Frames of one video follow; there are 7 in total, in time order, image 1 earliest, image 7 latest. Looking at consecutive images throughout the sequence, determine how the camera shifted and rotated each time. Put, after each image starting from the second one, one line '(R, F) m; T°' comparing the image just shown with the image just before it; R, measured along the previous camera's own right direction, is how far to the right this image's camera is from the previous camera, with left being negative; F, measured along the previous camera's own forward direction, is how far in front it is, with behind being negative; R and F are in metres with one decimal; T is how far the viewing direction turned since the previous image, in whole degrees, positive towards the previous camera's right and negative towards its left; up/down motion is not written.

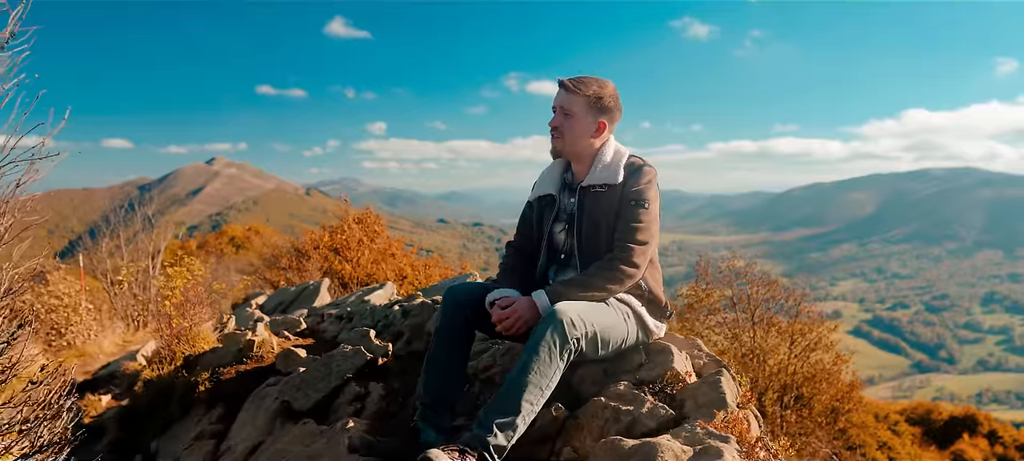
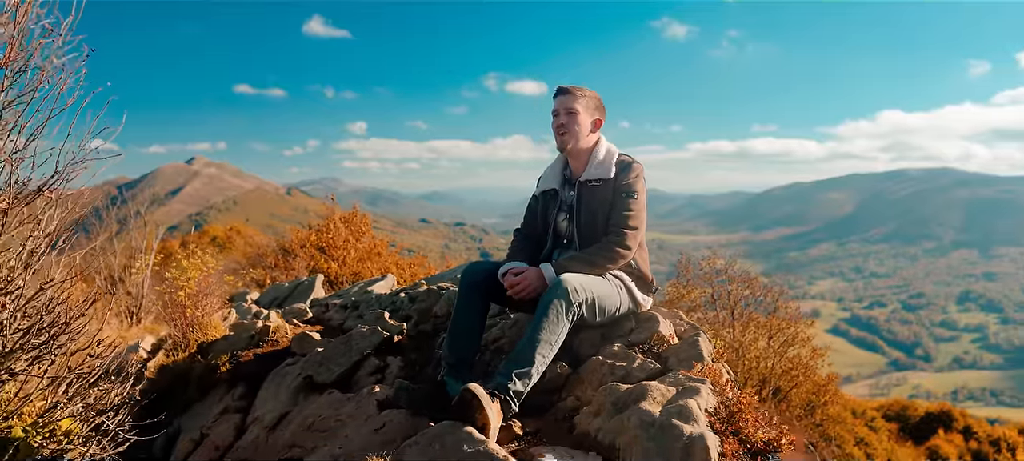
(-0.2, -0.6) m; +2°
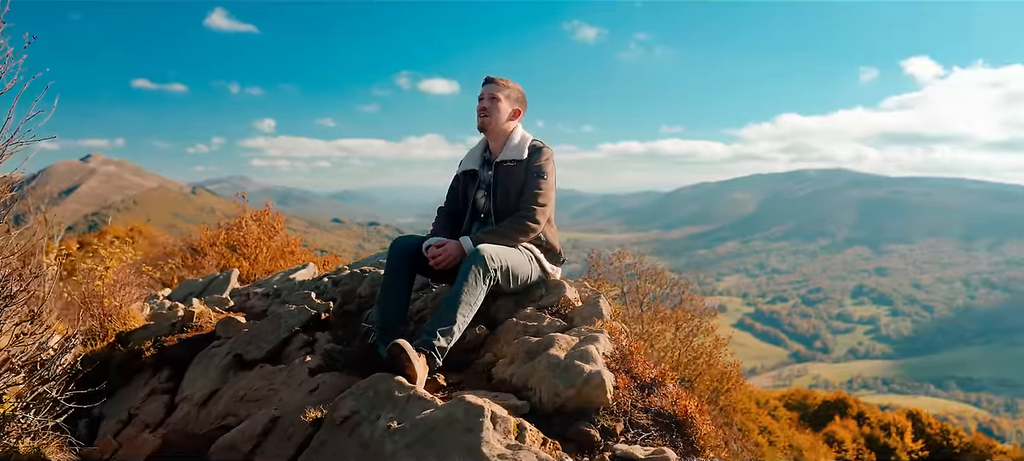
(0.0, -0.4) m; +7°
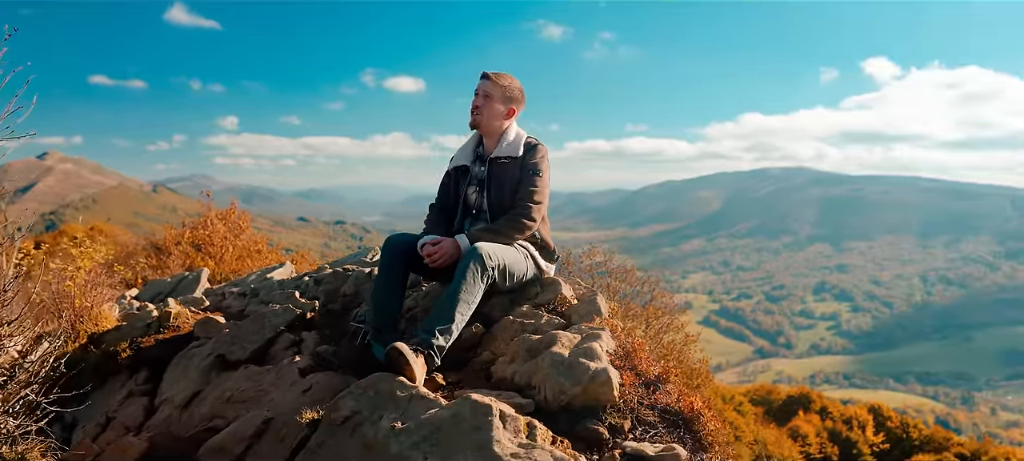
(-0.2, 0.0) m; +3°
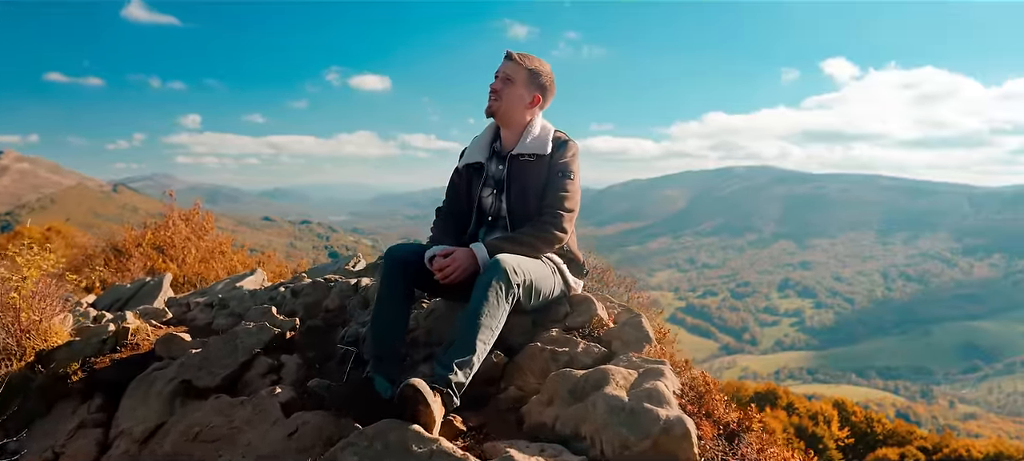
(-0.3, +0.6) m; +3°
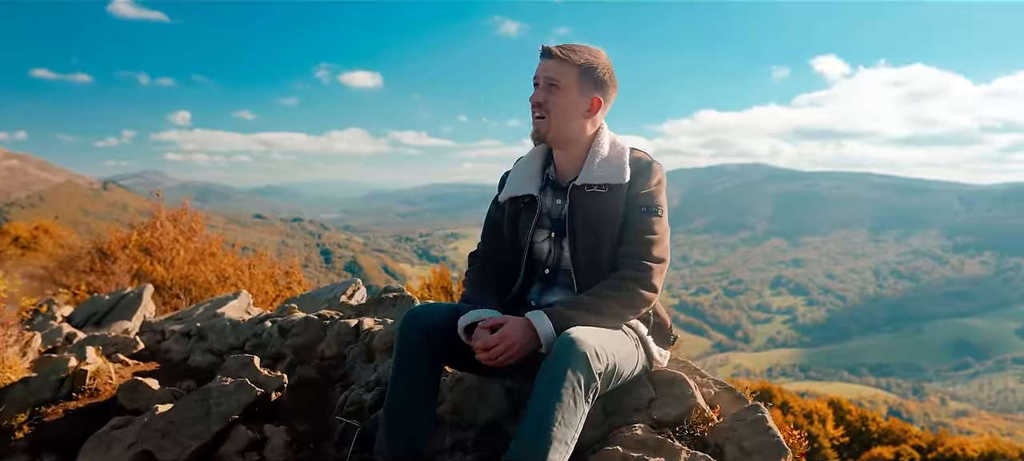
(-0.4, +1.0) m; +1°
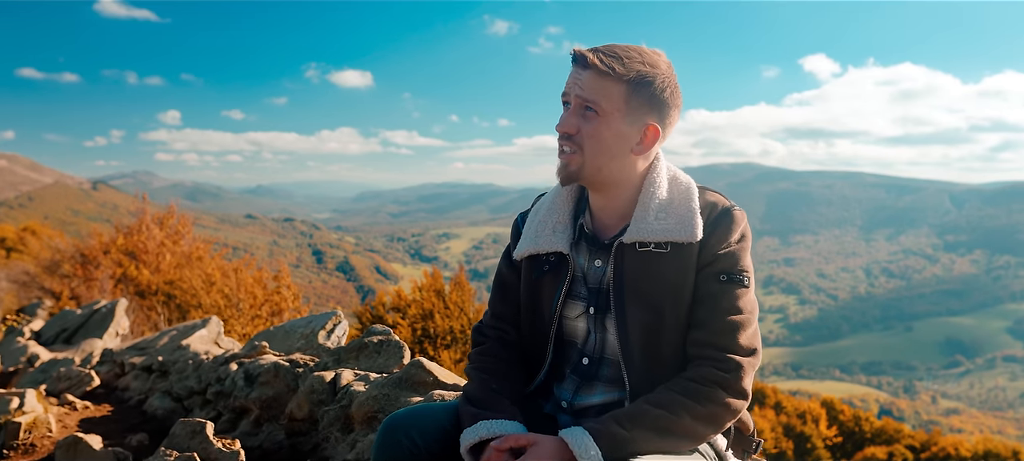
(-0.1, +0.8) m; +1°
